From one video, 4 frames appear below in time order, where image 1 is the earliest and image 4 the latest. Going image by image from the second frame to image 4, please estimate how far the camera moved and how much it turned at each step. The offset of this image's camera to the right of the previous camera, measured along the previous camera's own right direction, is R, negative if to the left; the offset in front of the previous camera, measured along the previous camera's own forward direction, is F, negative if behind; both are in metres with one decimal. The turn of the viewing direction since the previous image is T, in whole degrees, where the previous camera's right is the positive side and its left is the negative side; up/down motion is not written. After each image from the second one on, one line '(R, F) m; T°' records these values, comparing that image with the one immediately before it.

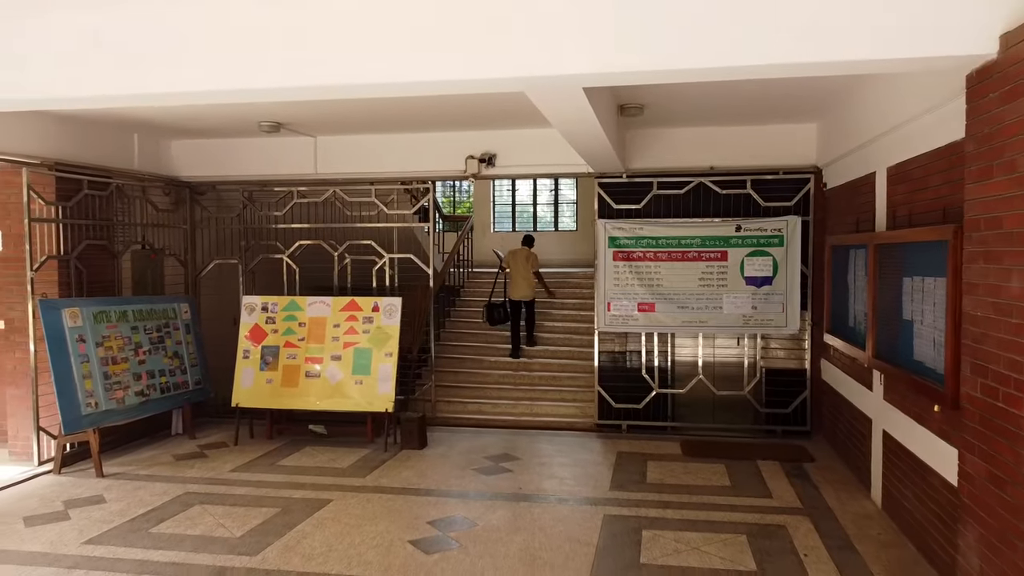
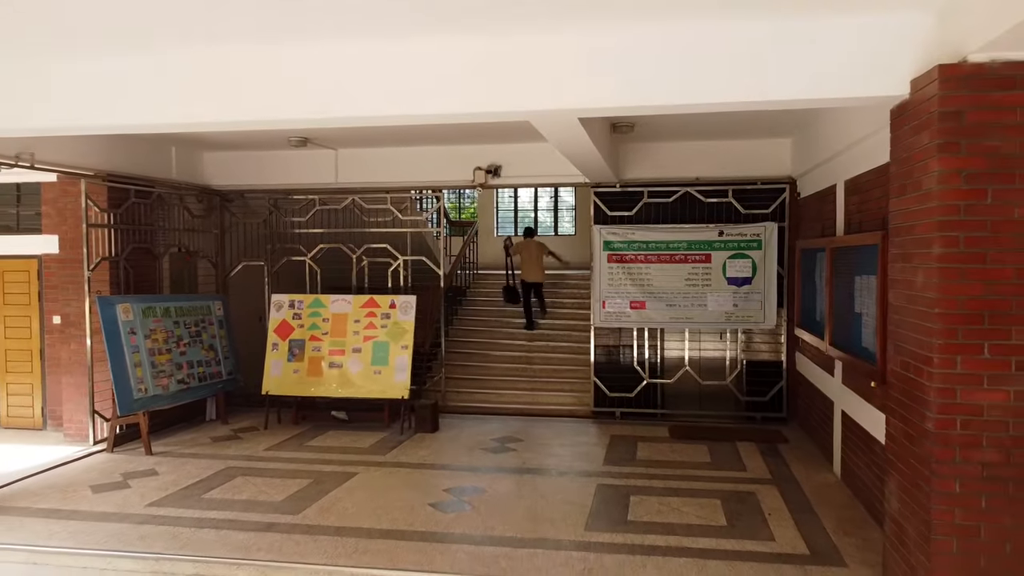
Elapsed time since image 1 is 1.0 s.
(0.0, -0.6) m; 0°
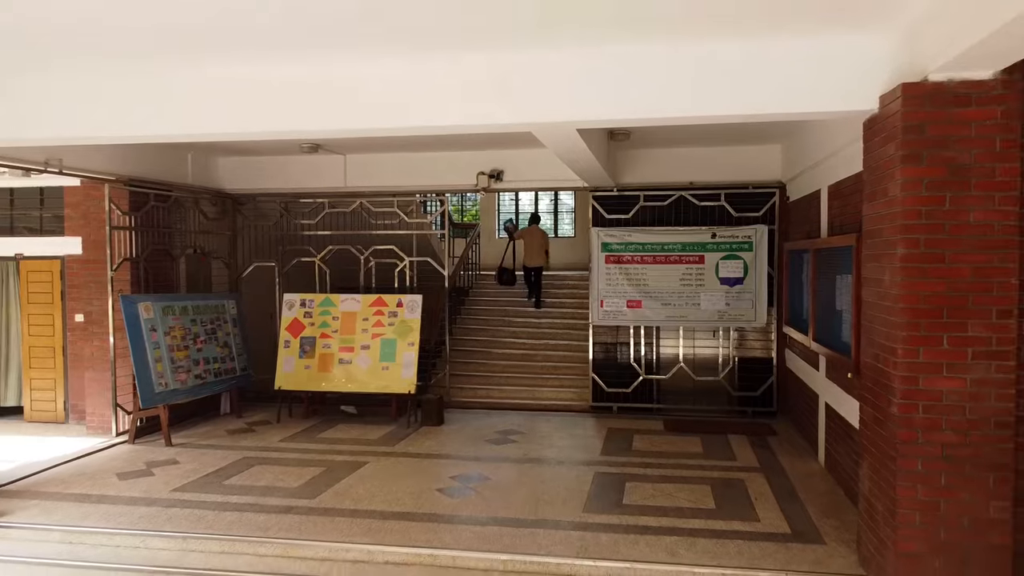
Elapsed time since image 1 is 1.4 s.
(0.0, -0.3) m; 0°
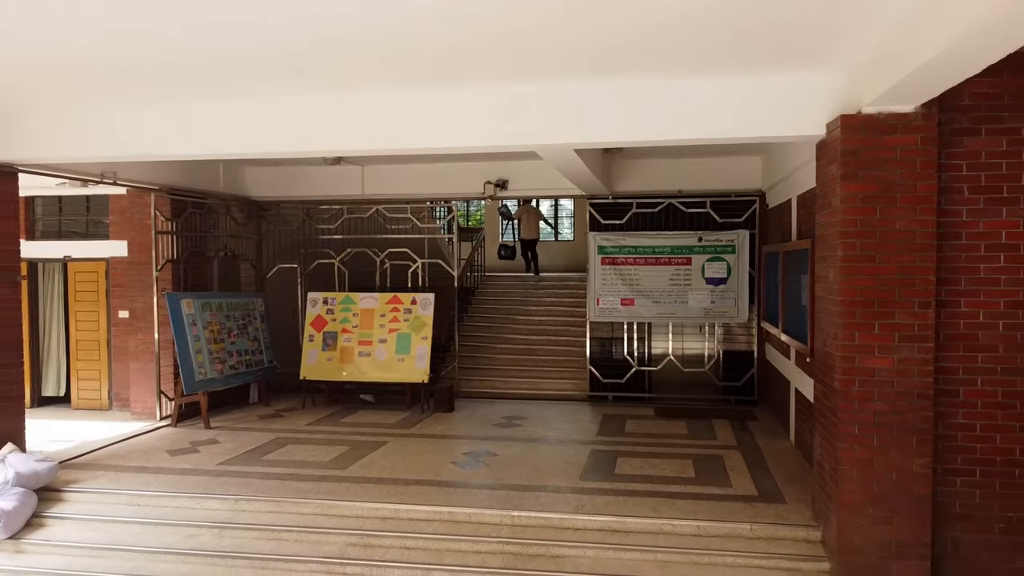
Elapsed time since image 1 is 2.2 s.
(0.0, -0.7) m; 0°
